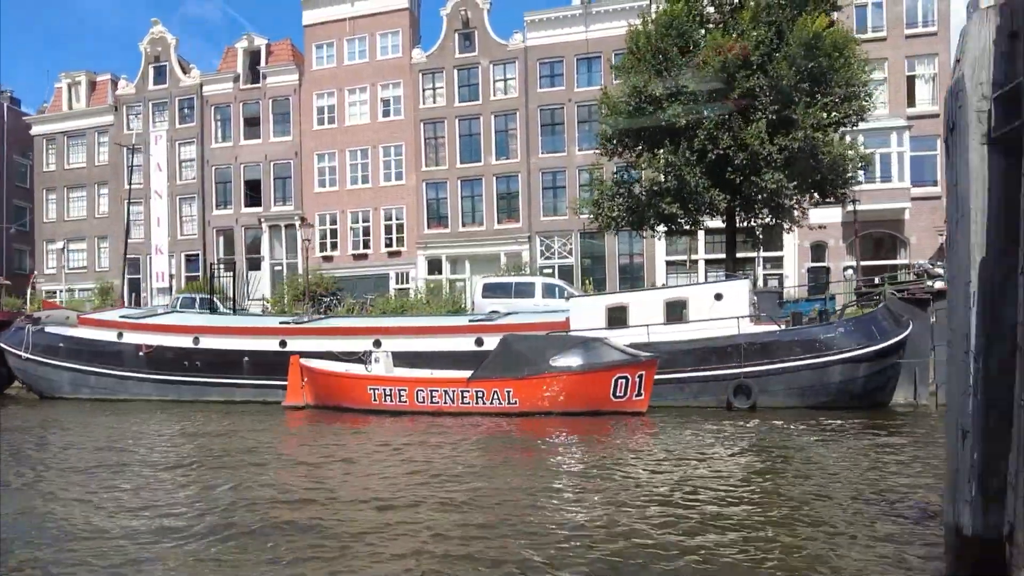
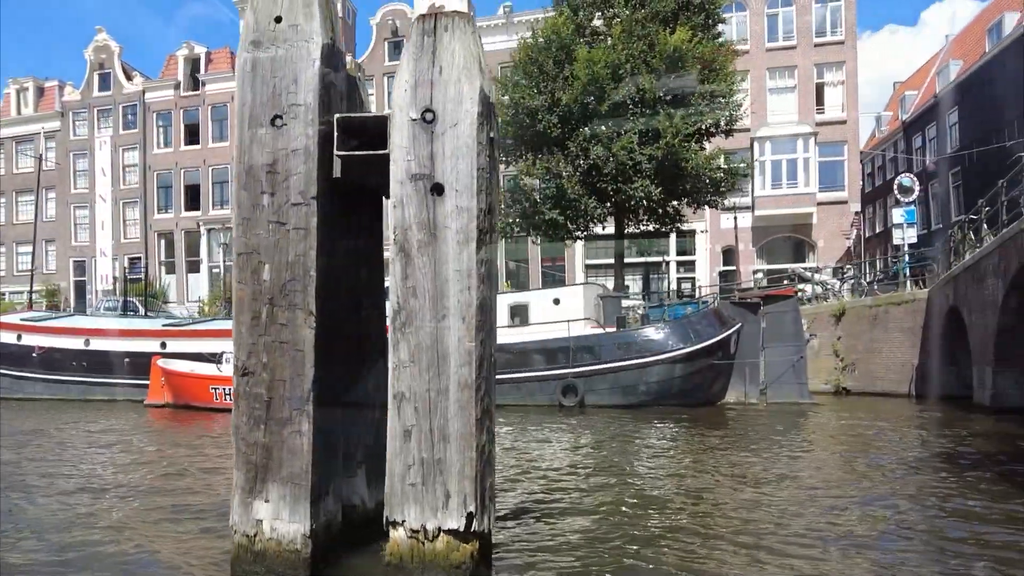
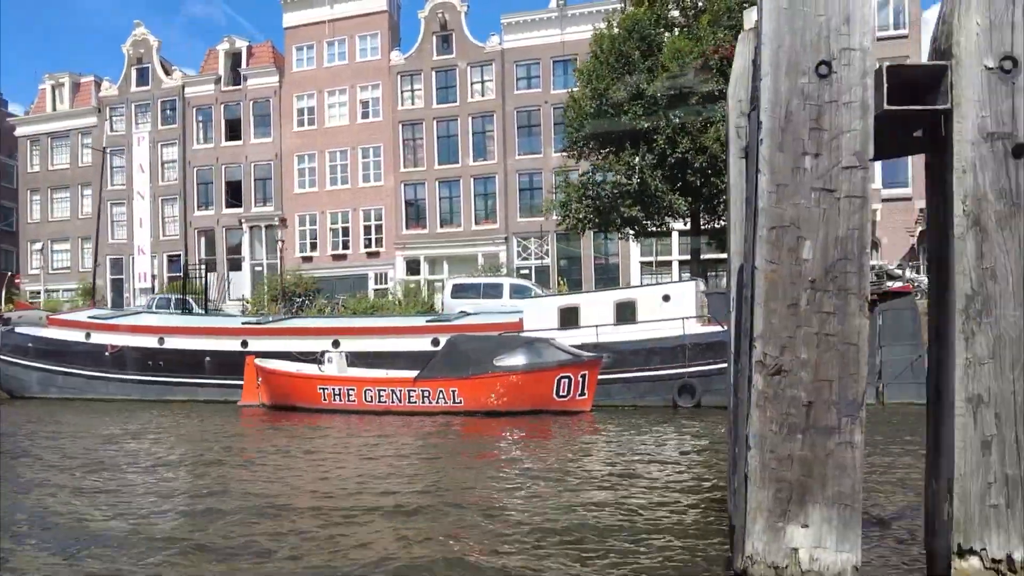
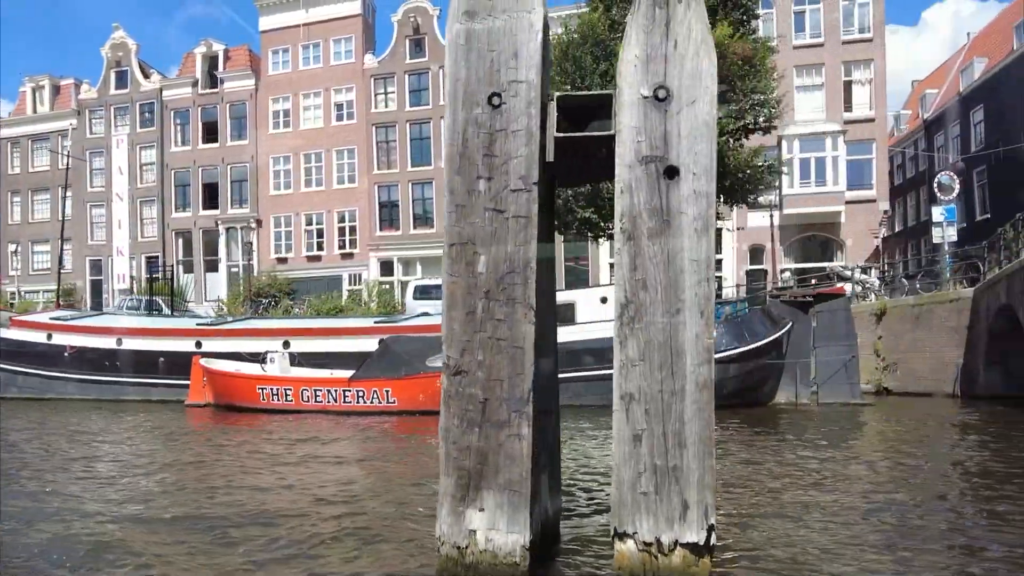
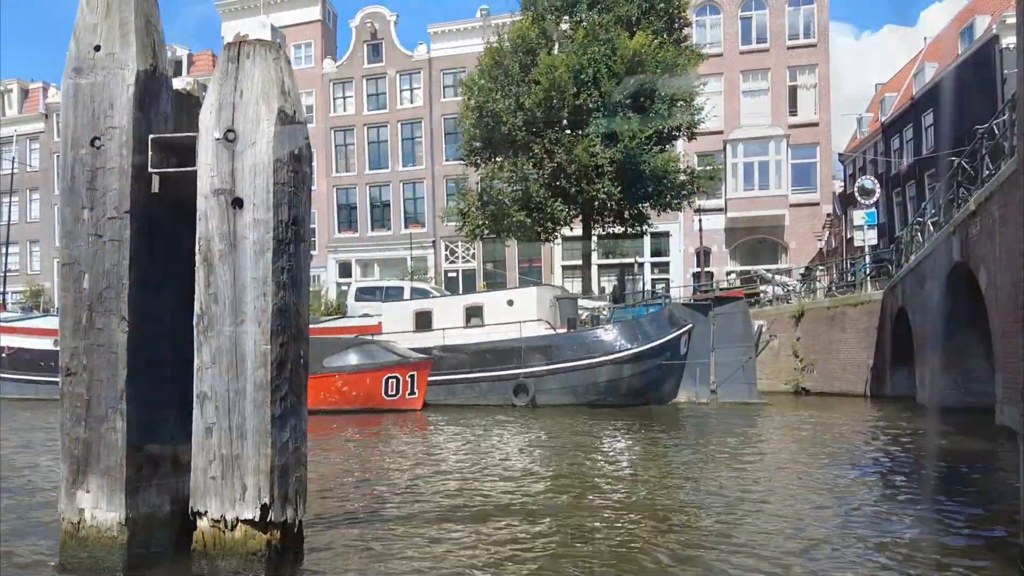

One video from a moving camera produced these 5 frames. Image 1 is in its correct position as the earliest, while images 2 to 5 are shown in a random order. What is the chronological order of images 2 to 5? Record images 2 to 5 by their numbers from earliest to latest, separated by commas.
3, 4, 2, 5
